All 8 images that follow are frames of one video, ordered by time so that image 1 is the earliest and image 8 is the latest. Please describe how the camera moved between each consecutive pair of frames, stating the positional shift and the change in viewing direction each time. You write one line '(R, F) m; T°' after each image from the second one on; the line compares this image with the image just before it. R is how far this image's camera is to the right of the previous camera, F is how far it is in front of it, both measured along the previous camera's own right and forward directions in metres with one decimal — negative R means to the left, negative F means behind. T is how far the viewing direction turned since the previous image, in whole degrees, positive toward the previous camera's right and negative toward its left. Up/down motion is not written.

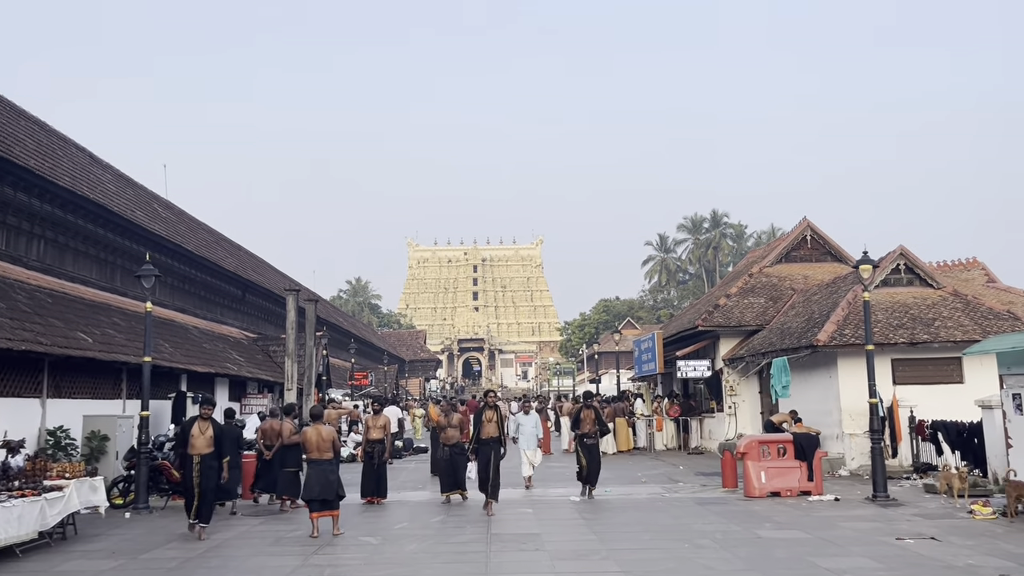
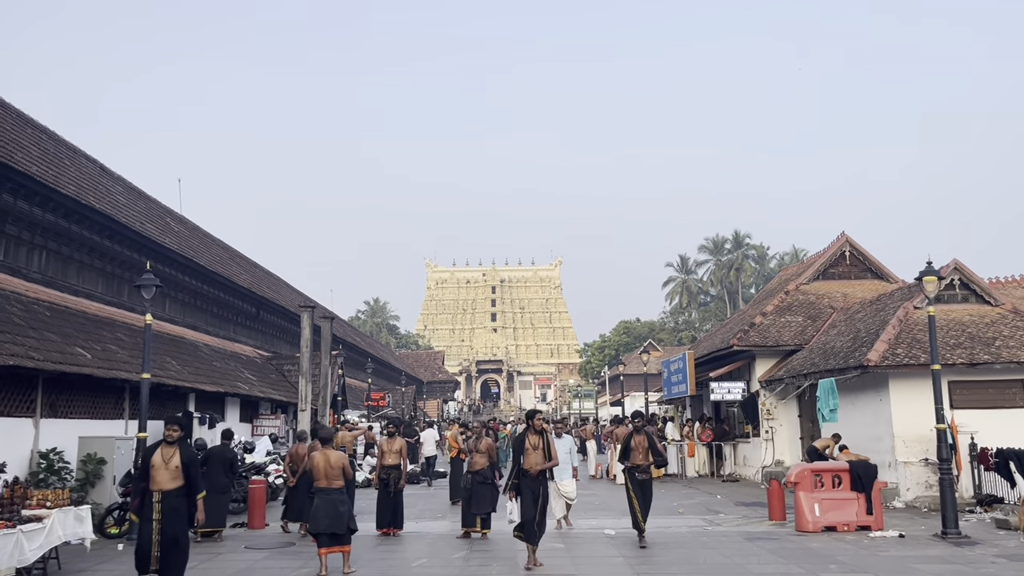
(-0.2, +1.1) m; -1°
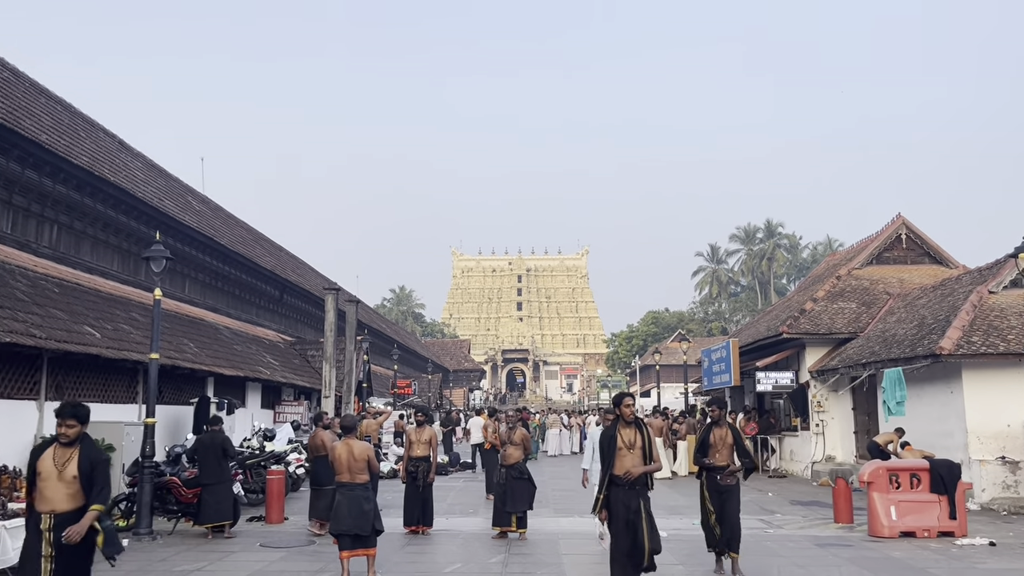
(-0.2, +1.2) m; -2°
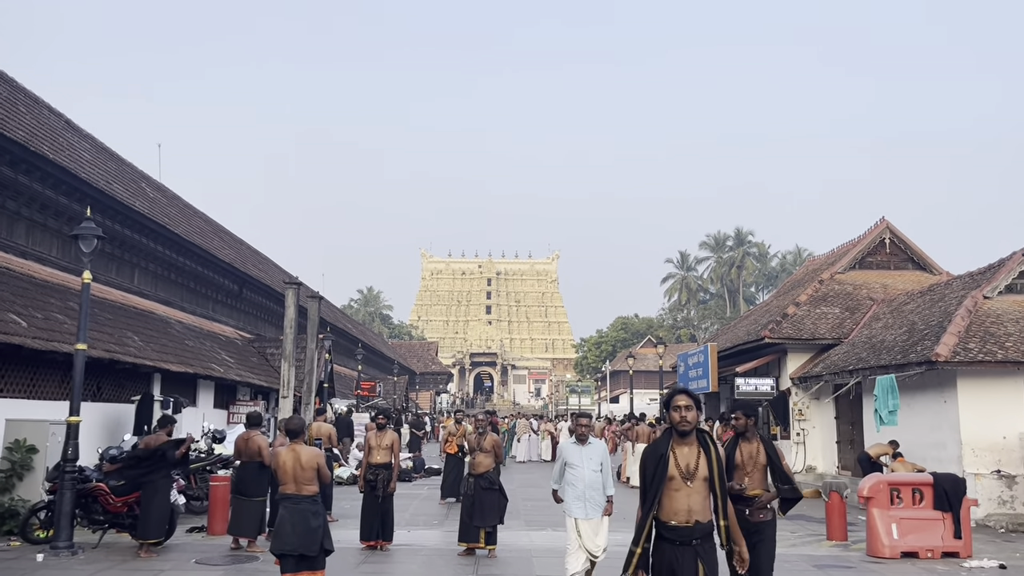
(0.0, +1.1) m; +2°
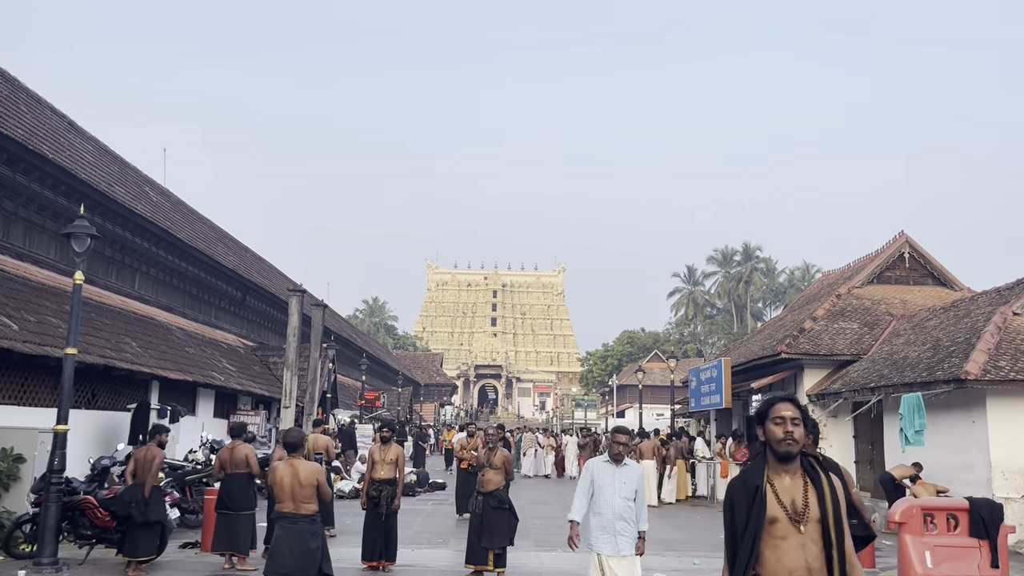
(-0.1, +0.5) m; 0°
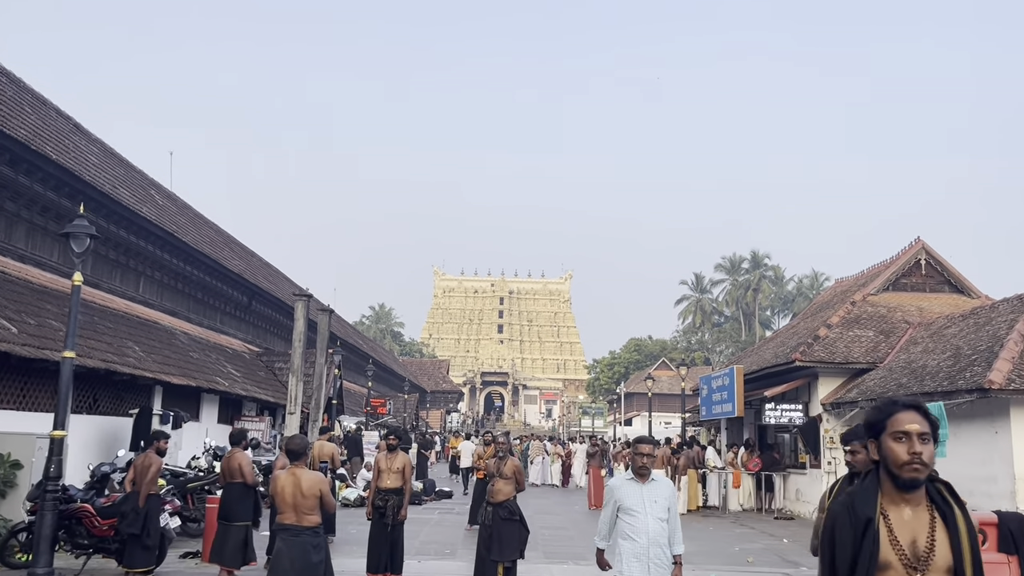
(-0.1, +0.3) m; 0°
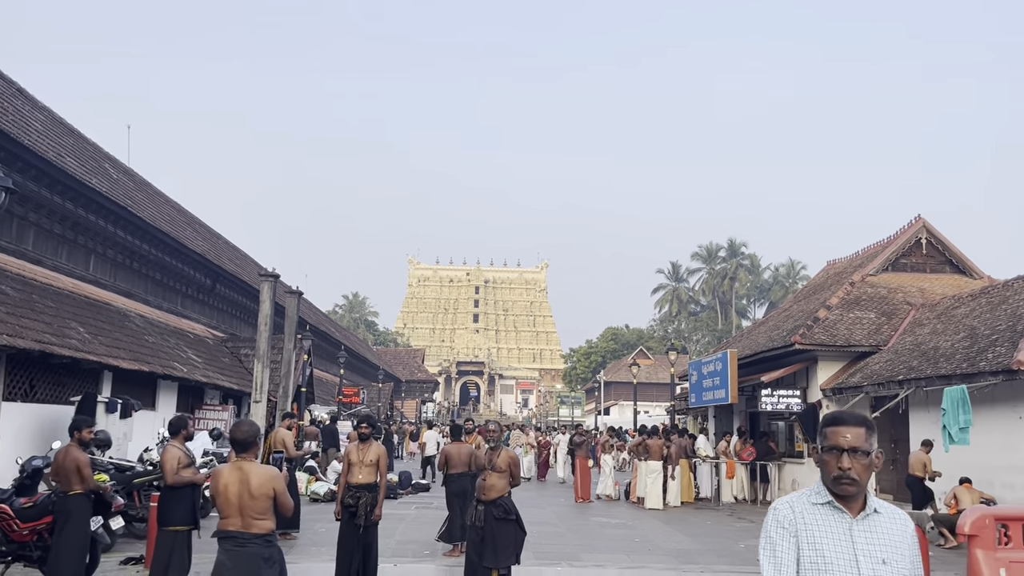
(-0.2, +1.3) m; +2°
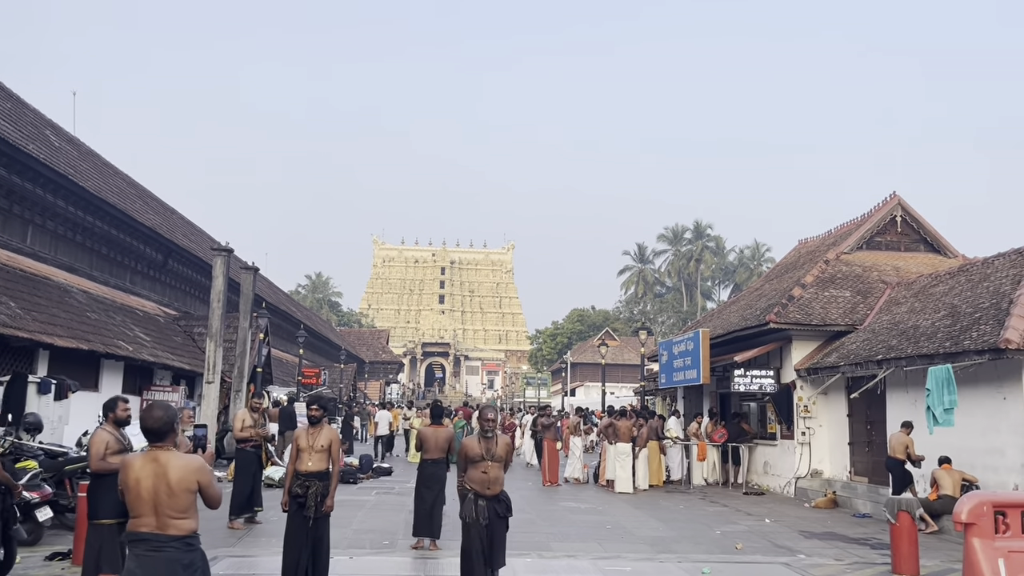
(0.0, +0.8) m; +2°
